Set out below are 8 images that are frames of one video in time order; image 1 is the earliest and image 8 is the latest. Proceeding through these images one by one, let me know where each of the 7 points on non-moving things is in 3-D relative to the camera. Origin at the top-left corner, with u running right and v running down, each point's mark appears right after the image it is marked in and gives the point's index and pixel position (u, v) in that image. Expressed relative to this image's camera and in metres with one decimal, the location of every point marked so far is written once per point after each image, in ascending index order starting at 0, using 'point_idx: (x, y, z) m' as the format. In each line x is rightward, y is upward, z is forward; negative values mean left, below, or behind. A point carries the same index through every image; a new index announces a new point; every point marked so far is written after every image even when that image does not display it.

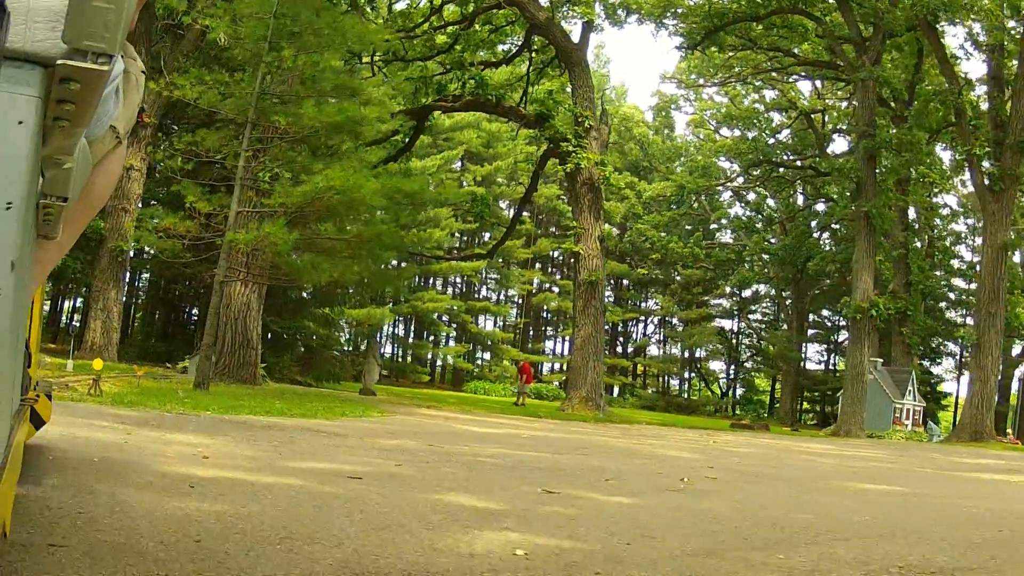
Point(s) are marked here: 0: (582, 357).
0: (+1.5, -1.4, +18.5) m
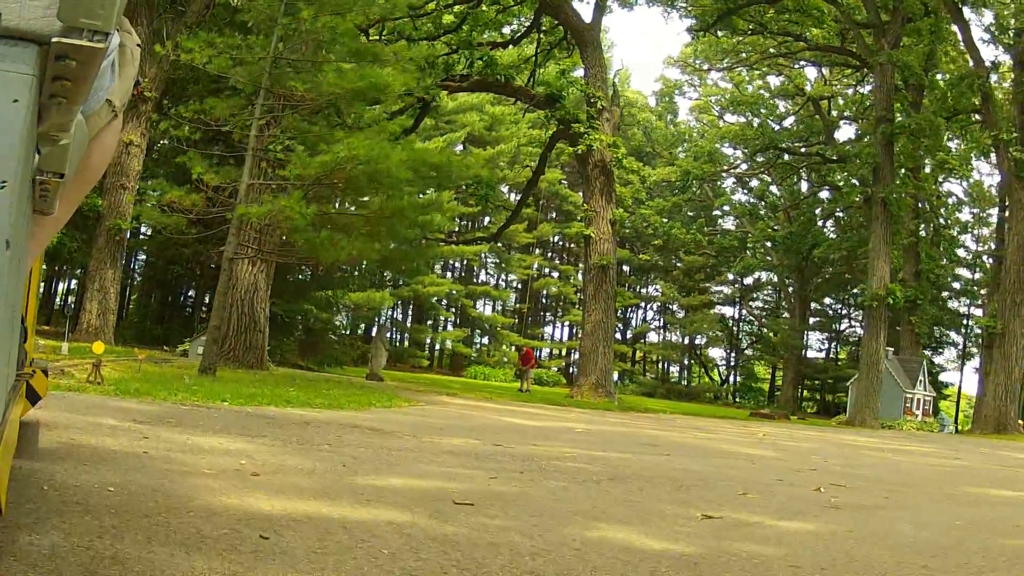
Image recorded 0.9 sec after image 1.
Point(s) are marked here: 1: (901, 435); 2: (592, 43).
0: (+1.7, -1.1, +18.0) m
1: (+8.0, -3.0, +18.5) m
2: (+1.7, +5.1, +18.7) m
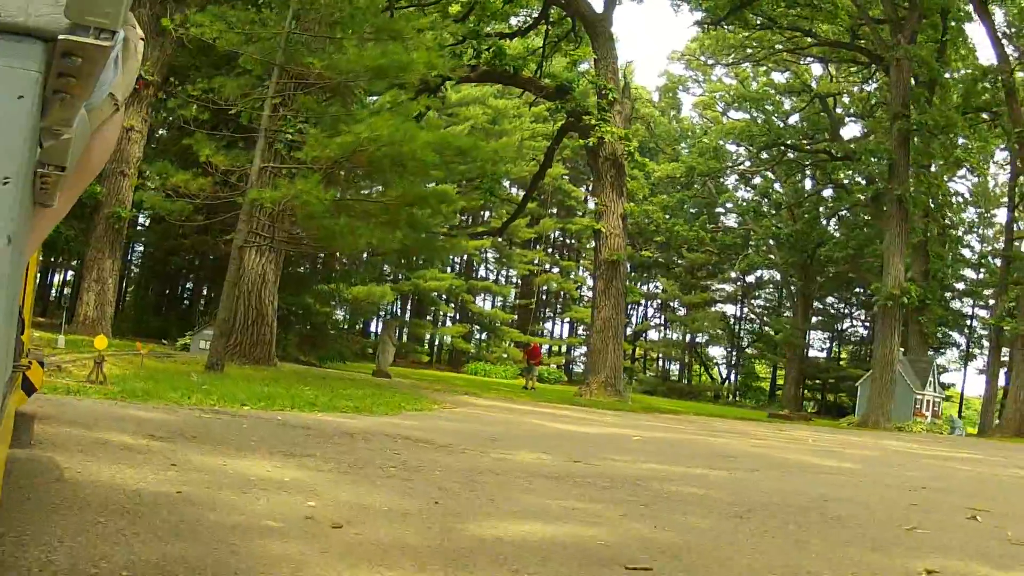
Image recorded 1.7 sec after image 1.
0: (+1.8, -1.0, +17.7) m
1: (+8.1, -3.0, +18.1) m
2: (+1.9, +5.1, +18.3) m
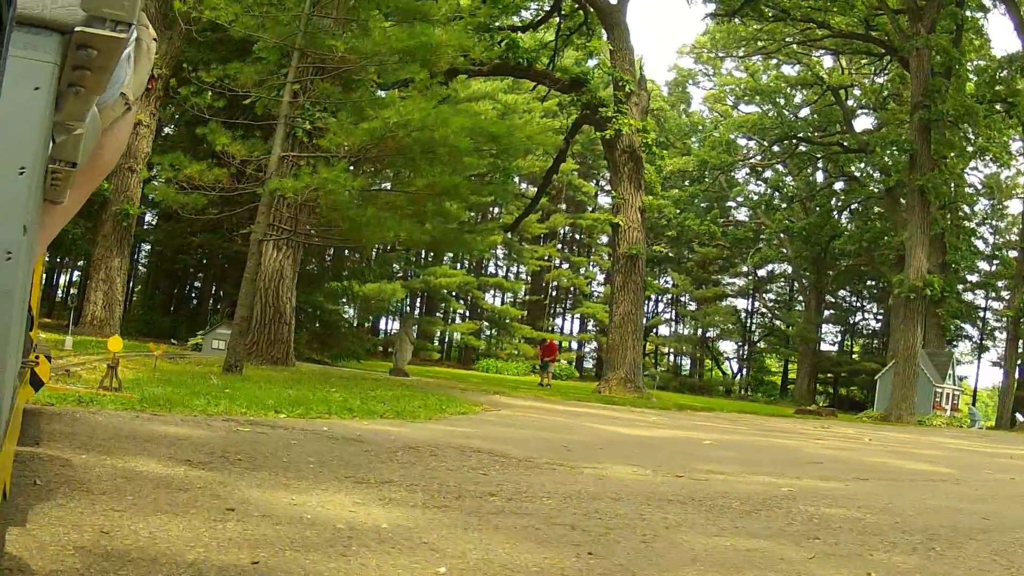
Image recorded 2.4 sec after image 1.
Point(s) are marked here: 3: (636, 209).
0: (+2.1, -0.9, +17.3) m
1: (+8.5, -2.8, +17.8) m
2: (+2.1, +5.3, +17.9) m
3: (+2.4, +1.5, +17.6) m
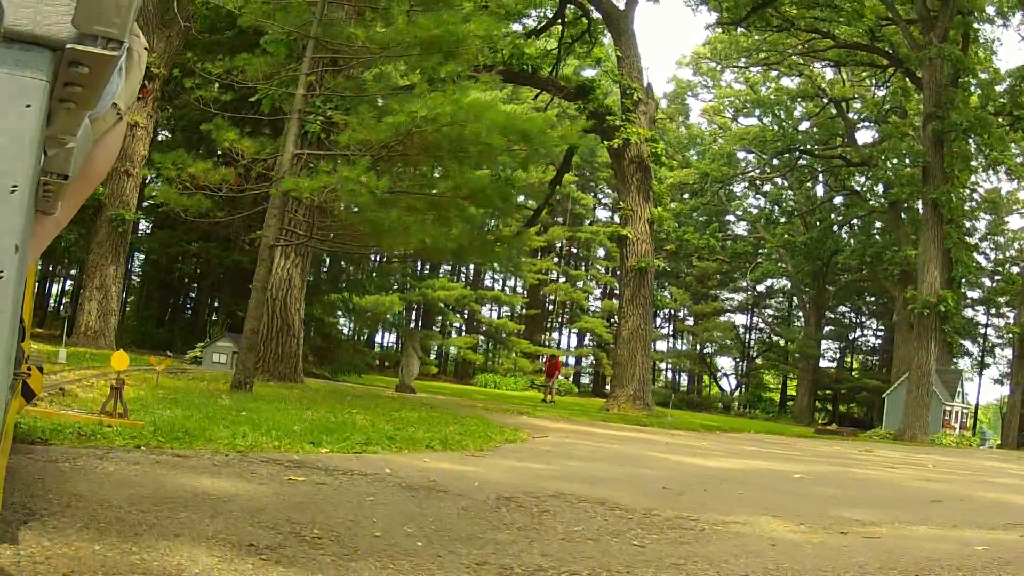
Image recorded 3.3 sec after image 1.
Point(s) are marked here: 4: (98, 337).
0: (+2.2, -1.2, +16.9) m
1: (+8.5, -3.1, +17.3) m
2: (+2.2, +5.0, +17.6) m
3: (+2.5, +1.3, +17.2) m
4: (-7.9, -0.9, +17.2) m
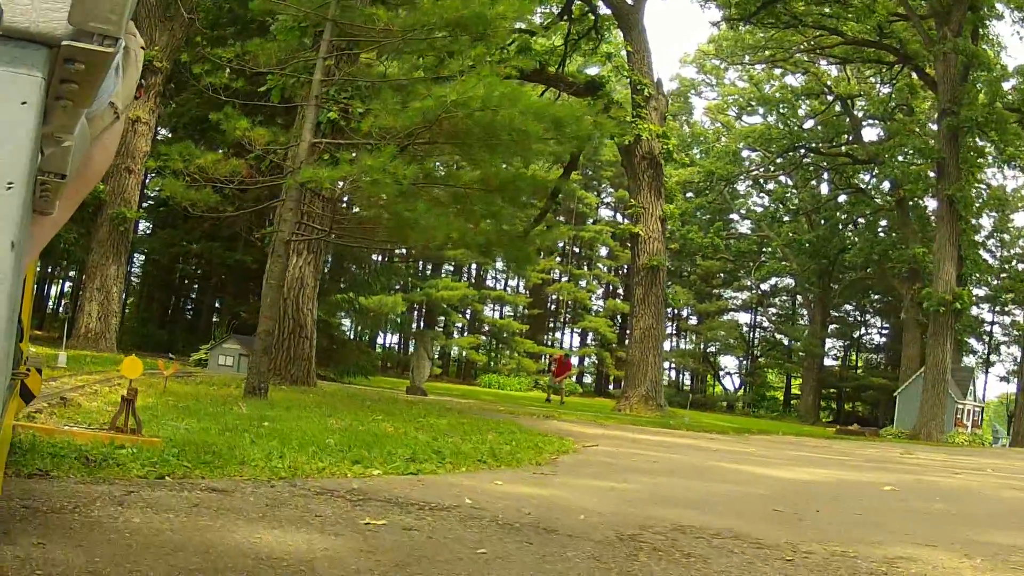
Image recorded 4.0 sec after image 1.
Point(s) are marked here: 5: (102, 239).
0: (+2.3, -1.2, +16.5) m
1: (+8.7, -3.1, +17.0) m
2: (+2.4, +5.0, +17.2) m
3: (+2.7, +1.3, +16.9) m
4: (-7.7, -1.0, +16.9) m
5: (-7.8, +0.9, +17.1) m
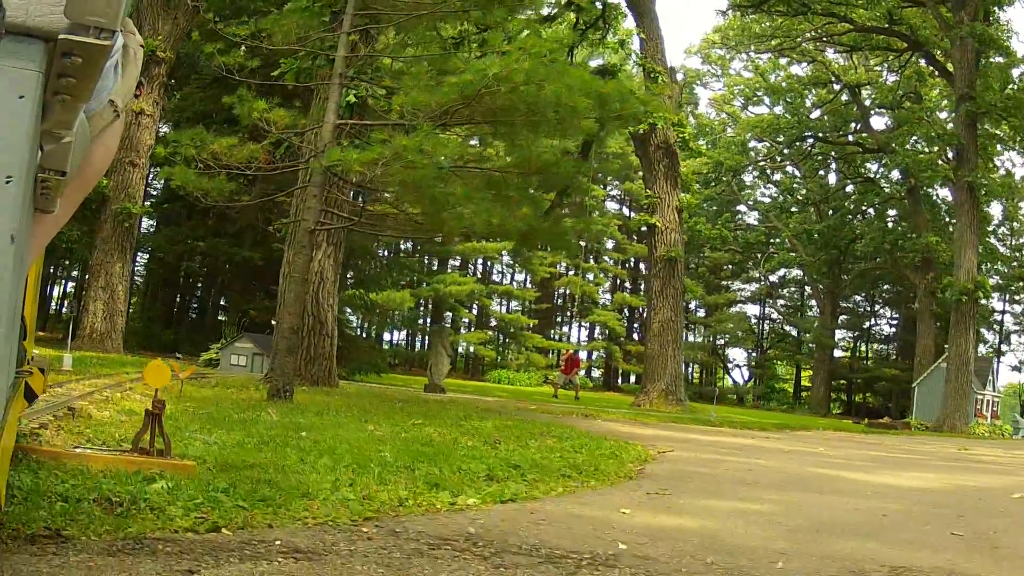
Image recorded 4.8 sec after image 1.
0: (+2.6, -1.0, +16.2) m
1: (+9.0, -2.8, +16.7) m
2: (+2.5, +5.2, +16.8) m
3: (+2.9, +1.4, +16.5) m
4: (-7.5, -1.0, +16.5) m
5: (-7.6, +0.9, +16.8) m
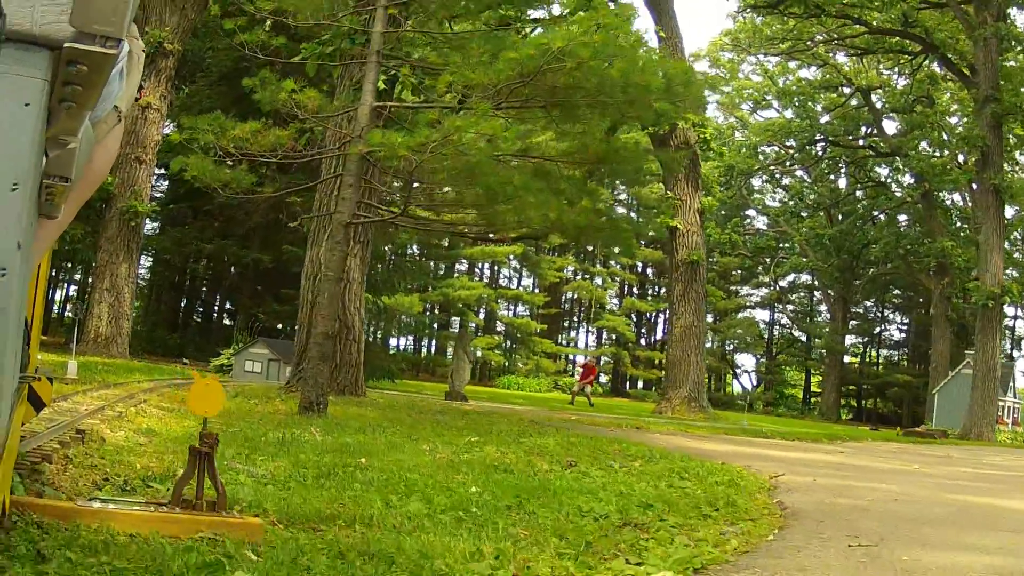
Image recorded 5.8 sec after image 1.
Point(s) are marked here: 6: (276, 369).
0: (+2.9, -1.1, +15.7) m
1: (+9.3, -2.9, +16.2) m
2: (+2.8, +5.1, +16.4) m
3: (+3.2, +1.4, +16.1) m
4: (-7.2, -1.0, +16.1) m
5: (-7.3, +0.8, +16.3) m
6: (-4.5, -1.5, +17.1) m
